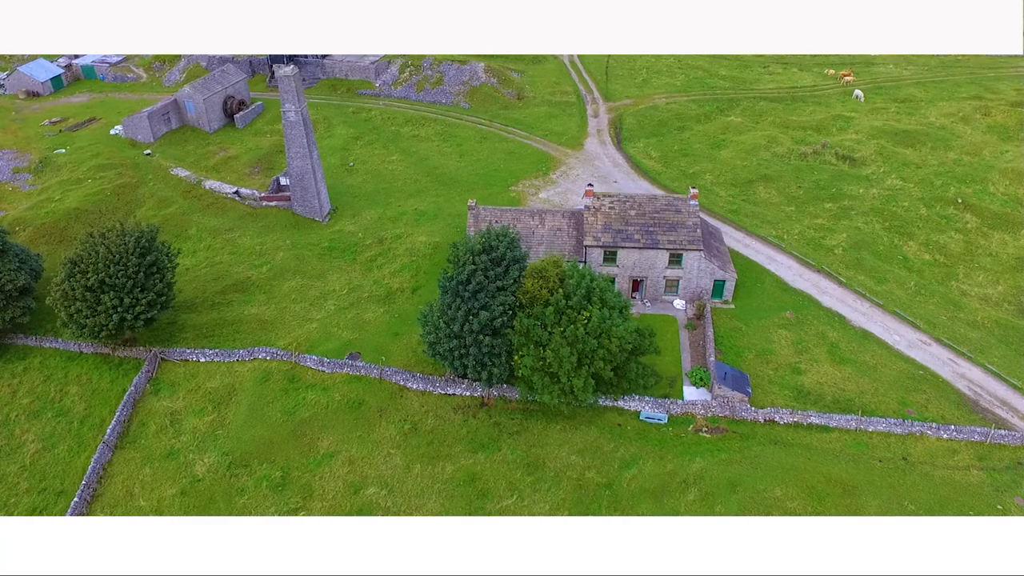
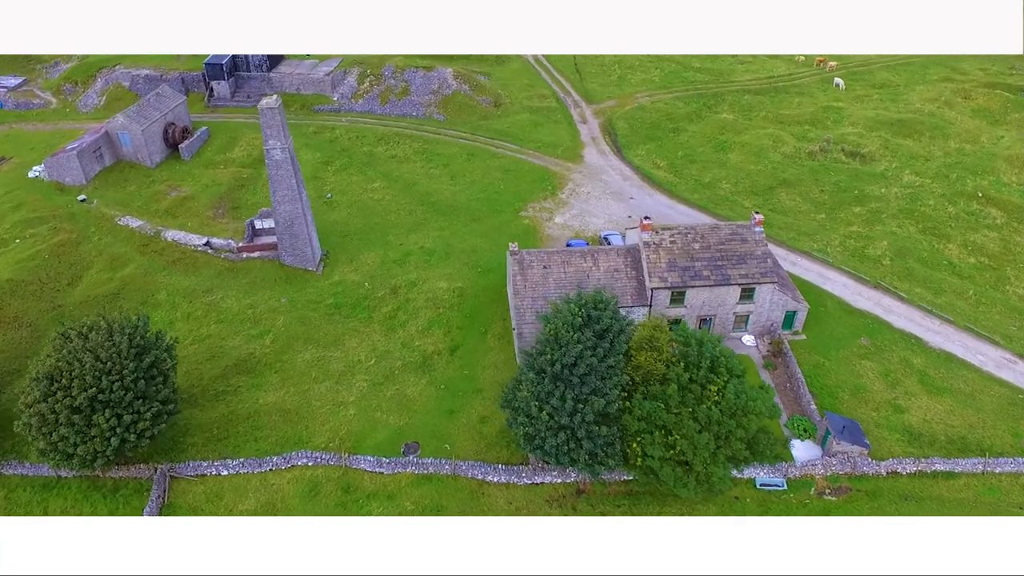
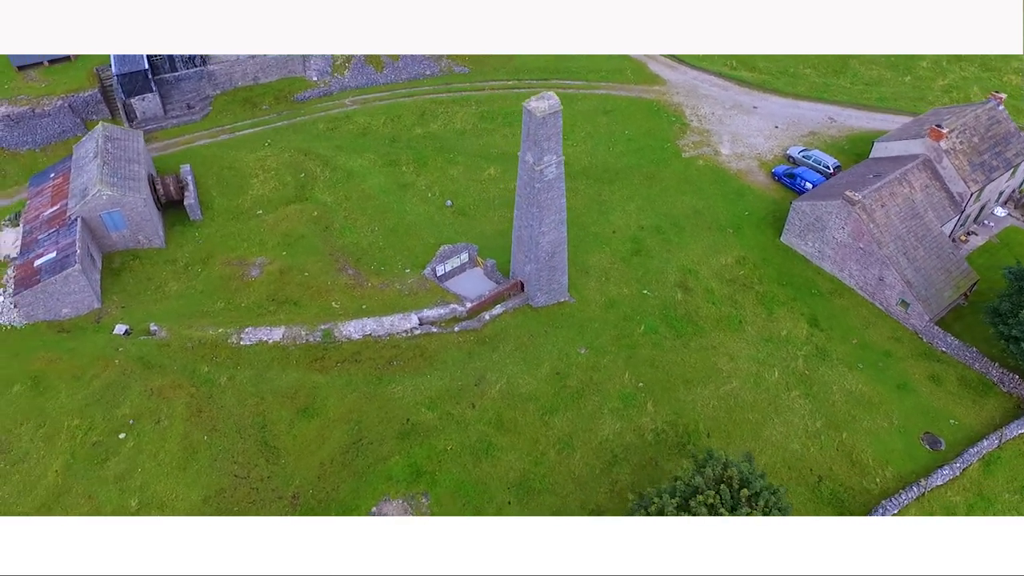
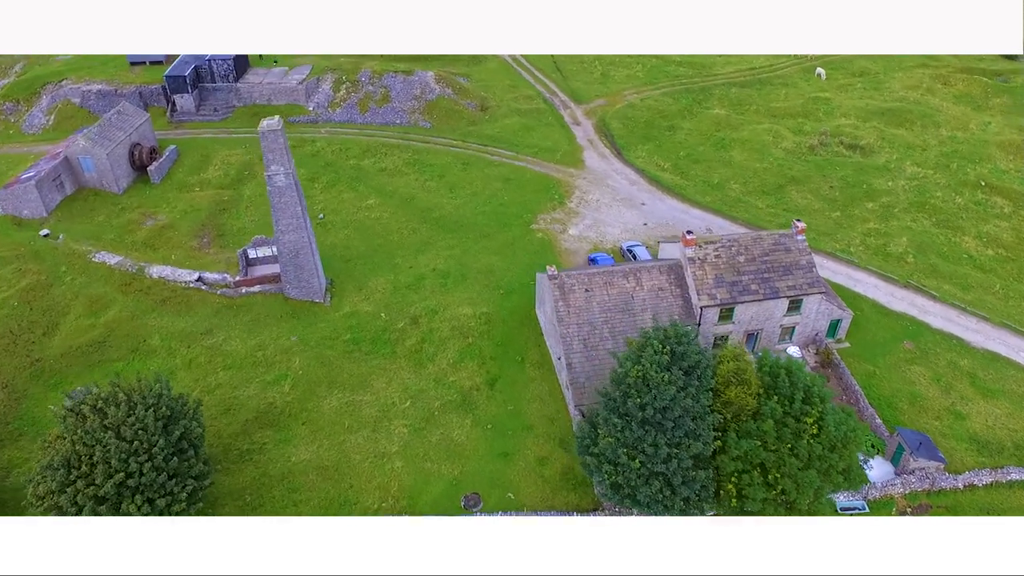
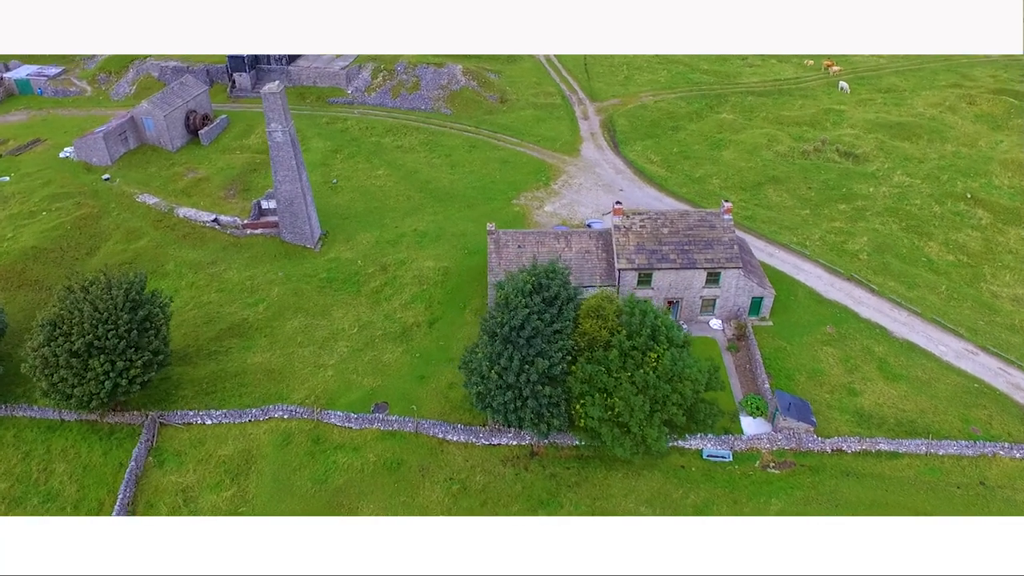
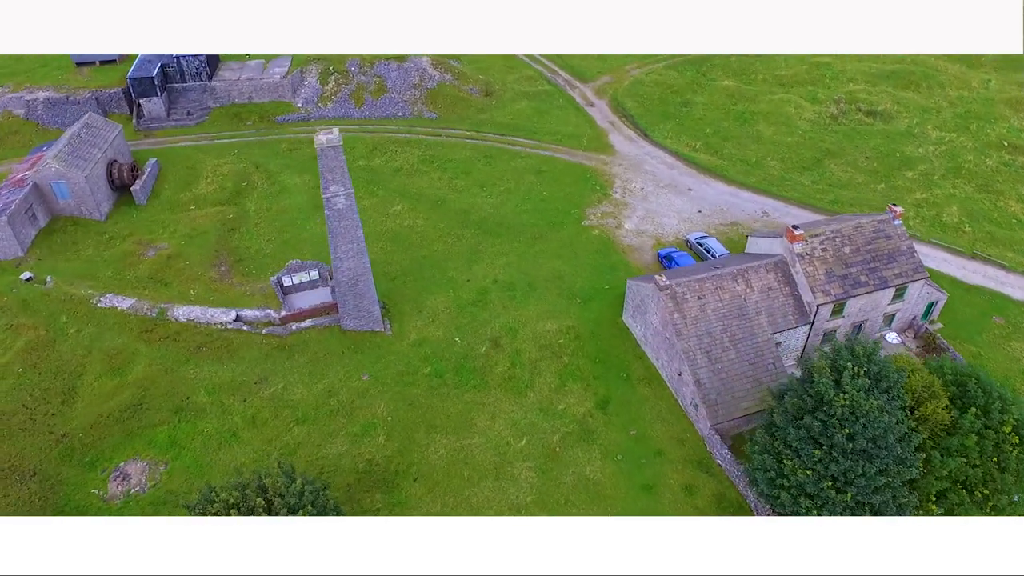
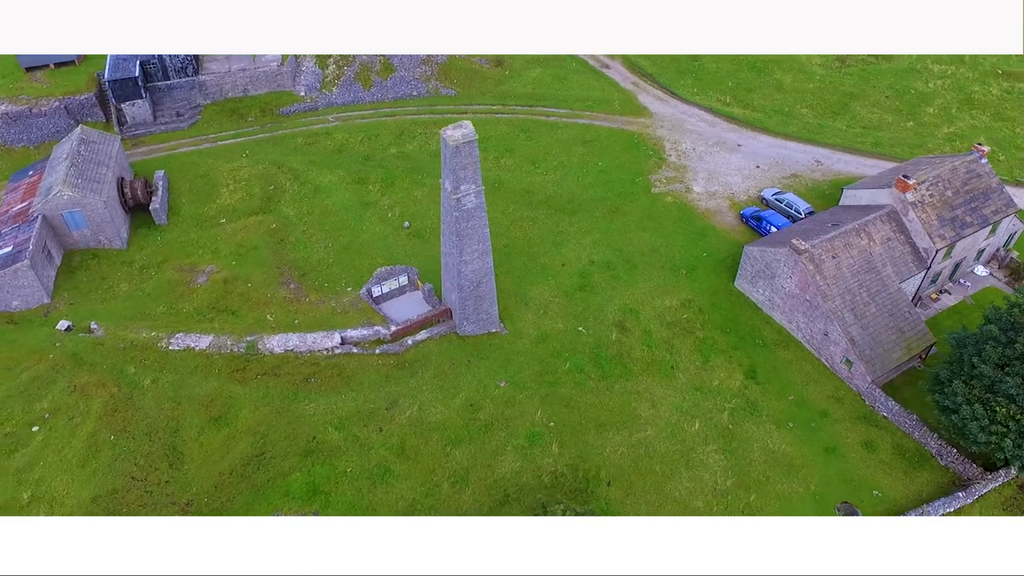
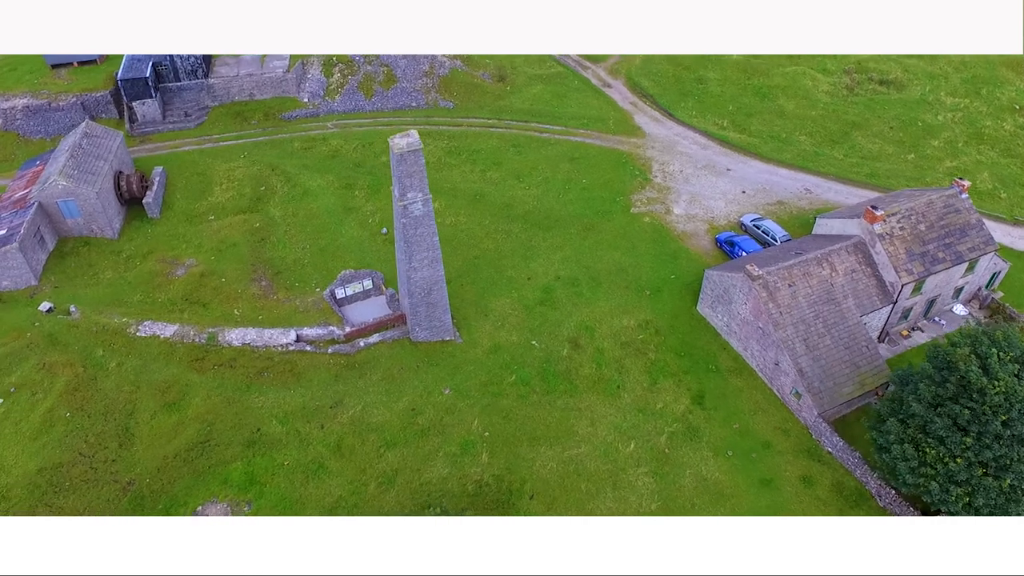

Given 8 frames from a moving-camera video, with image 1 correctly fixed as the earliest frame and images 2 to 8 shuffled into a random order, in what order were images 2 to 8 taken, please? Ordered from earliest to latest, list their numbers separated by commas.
5, 2, 4, 6, 8, 7, 3
